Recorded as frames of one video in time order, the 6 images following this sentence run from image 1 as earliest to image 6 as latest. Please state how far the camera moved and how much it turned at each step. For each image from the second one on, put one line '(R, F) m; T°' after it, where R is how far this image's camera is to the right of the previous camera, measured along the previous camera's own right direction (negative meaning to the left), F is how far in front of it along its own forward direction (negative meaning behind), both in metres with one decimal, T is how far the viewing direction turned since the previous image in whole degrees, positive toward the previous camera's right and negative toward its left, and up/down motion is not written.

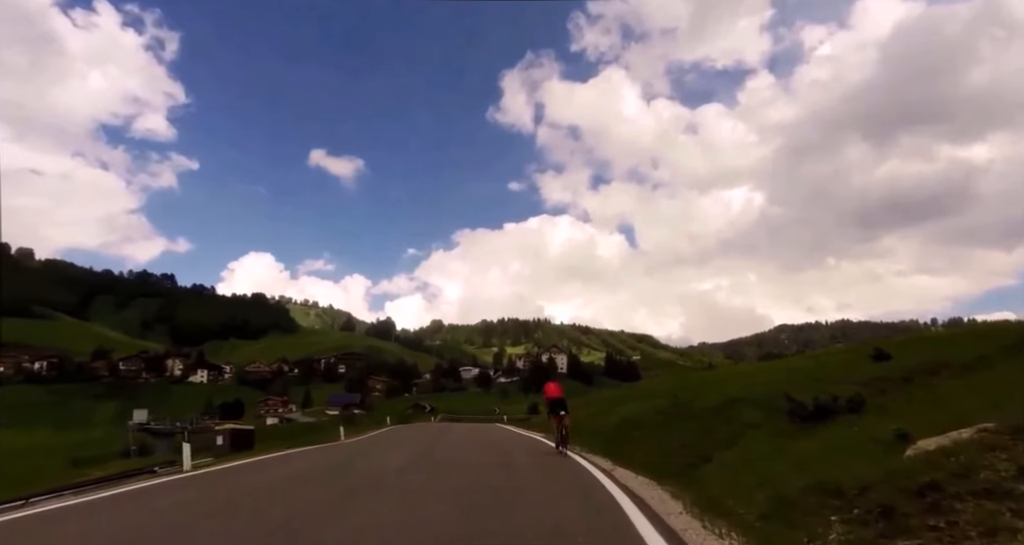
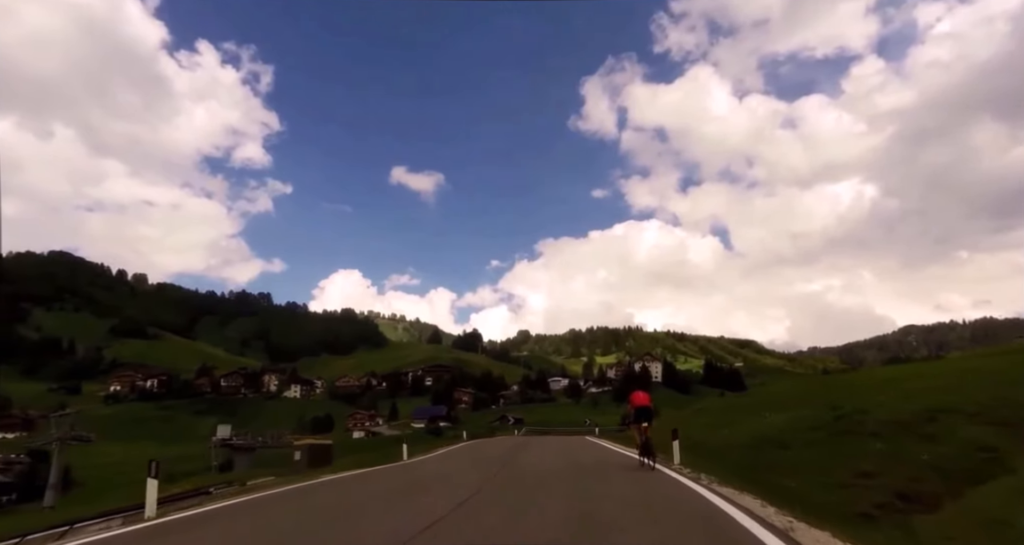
(-0.1, +1.1) m; -9°
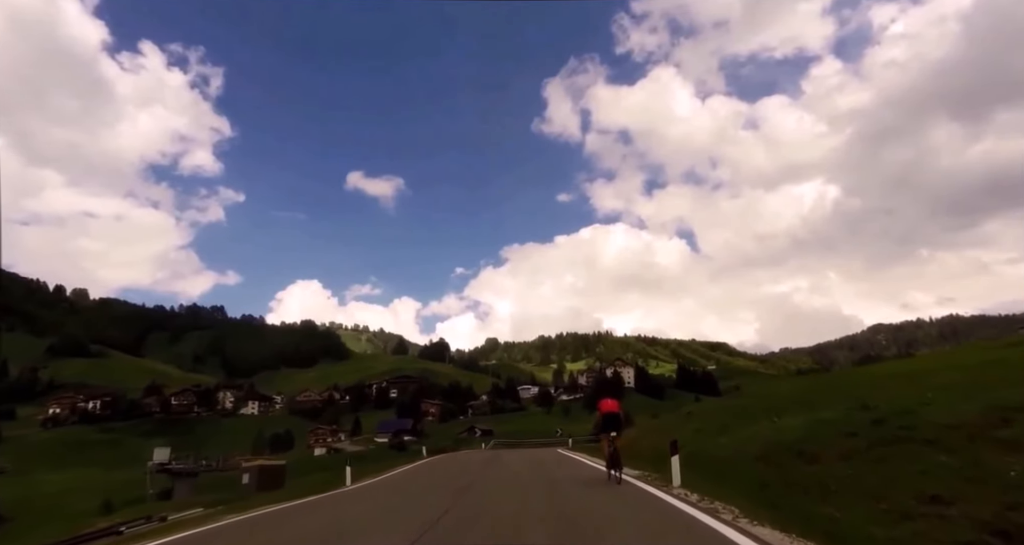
(+0.1, +0.5) m; +3°
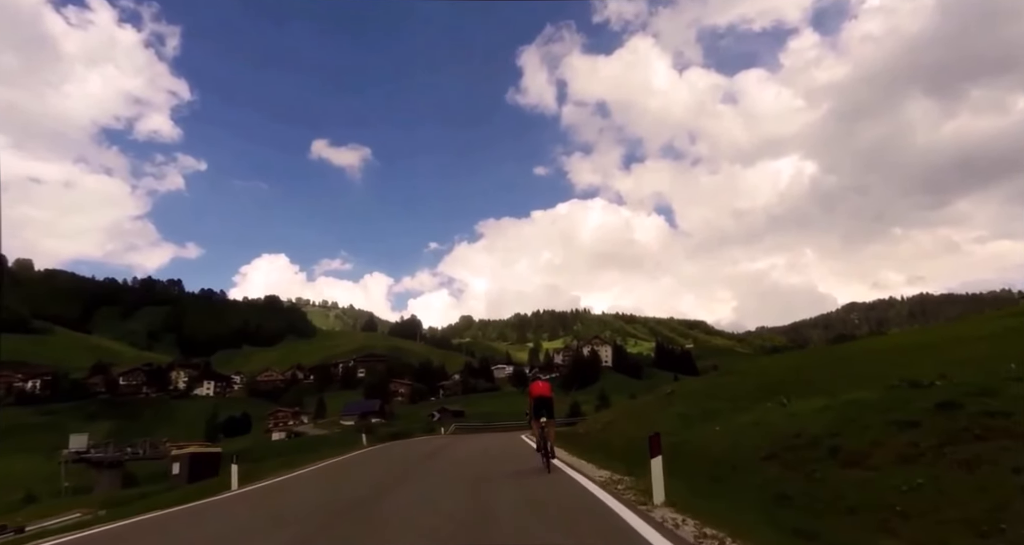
(+0.1, +1.0) m; +2°
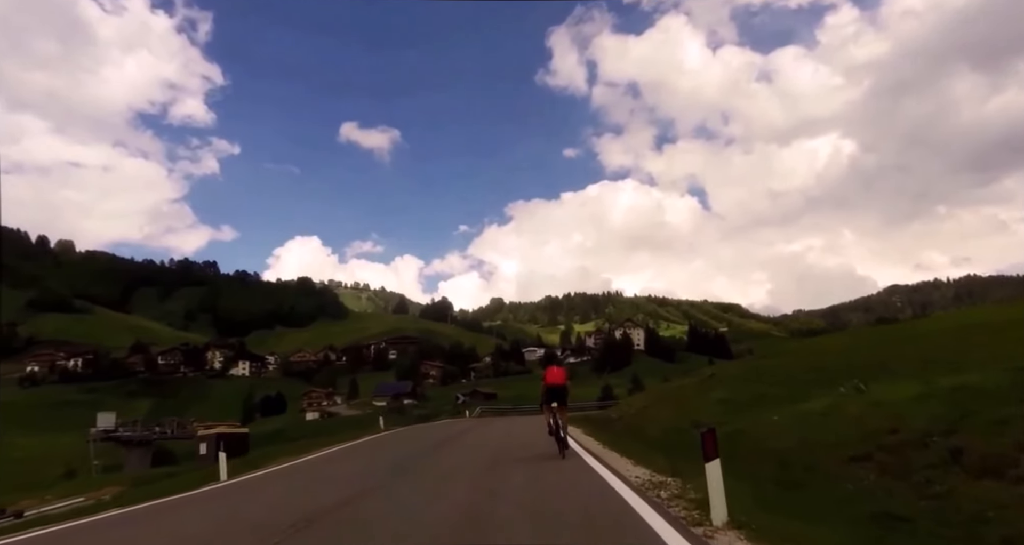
(-0.2, +0.4) m; -3°
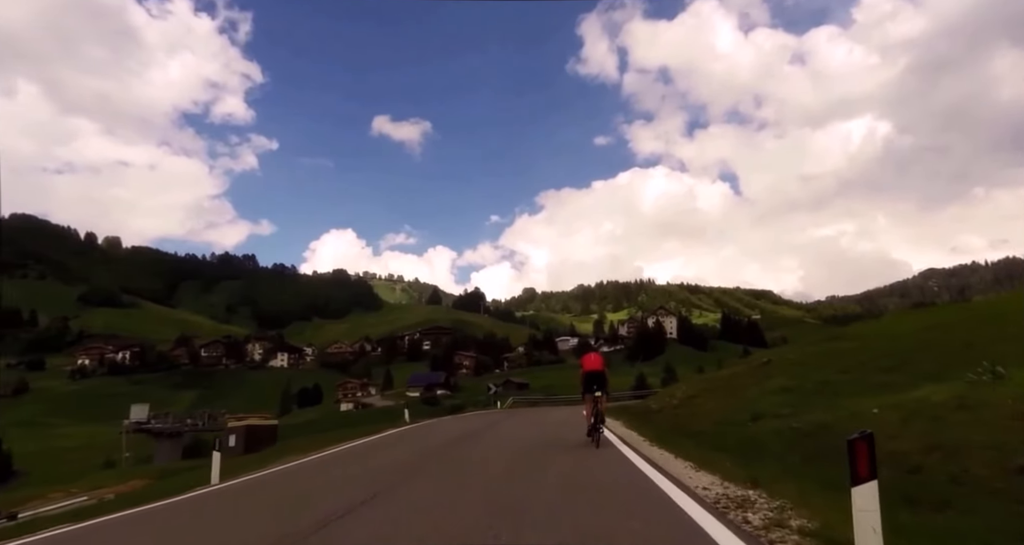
(0.0, +0.3) m; -3°
